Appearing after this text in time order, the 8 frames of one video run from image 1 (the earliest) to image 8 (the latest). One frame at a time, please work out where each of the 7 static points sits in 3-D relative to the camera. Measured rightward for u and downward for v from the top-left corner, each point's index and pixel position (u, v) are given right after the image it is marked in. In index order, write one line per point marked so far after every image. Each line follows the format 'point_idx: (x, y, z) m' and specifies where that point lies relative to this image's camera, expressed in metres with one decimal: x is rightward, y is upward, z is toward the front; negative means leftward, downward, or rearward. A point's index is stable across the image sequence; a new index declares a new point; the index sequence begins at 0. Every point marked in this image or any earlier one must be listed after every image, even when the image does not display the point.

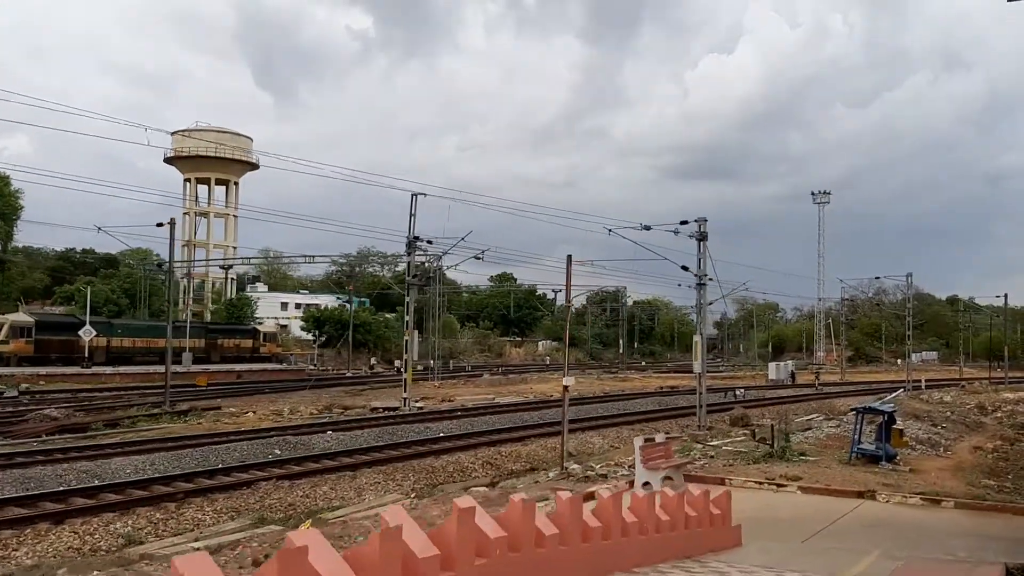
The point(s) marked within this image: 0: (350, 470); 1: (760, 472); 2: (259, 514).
0: (-2.9, -3.2, +16.4) m
1: (+3.8, -2.8, +14.1) m
2: (-3.5, -3.2, +12.8) m
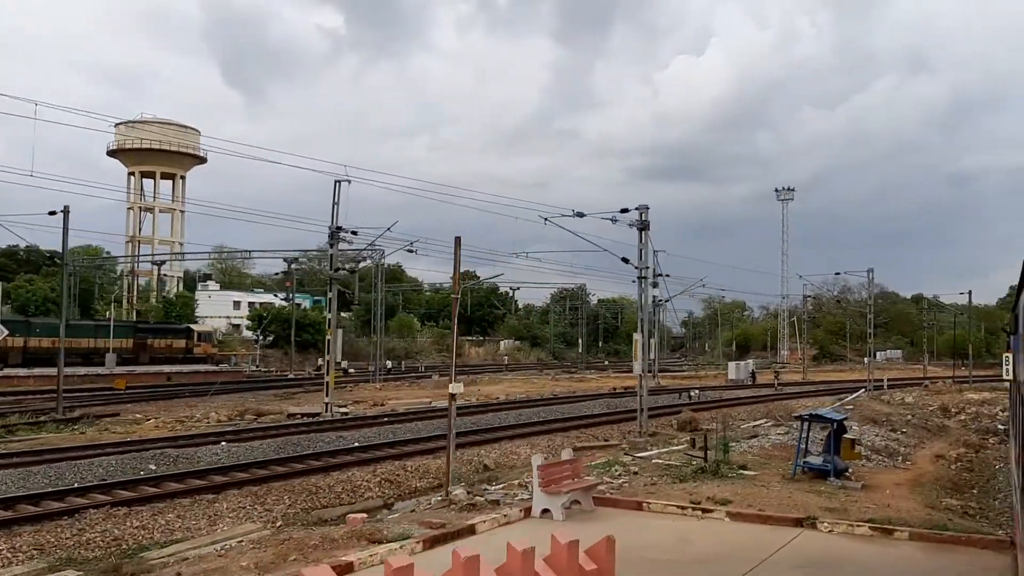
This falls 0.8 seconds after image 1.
0: (-4.5, -3.1, +14.0) m
1: (+2.2, -2.7, +11.9) m
2: (-5.0, -3.0, +10.4) m
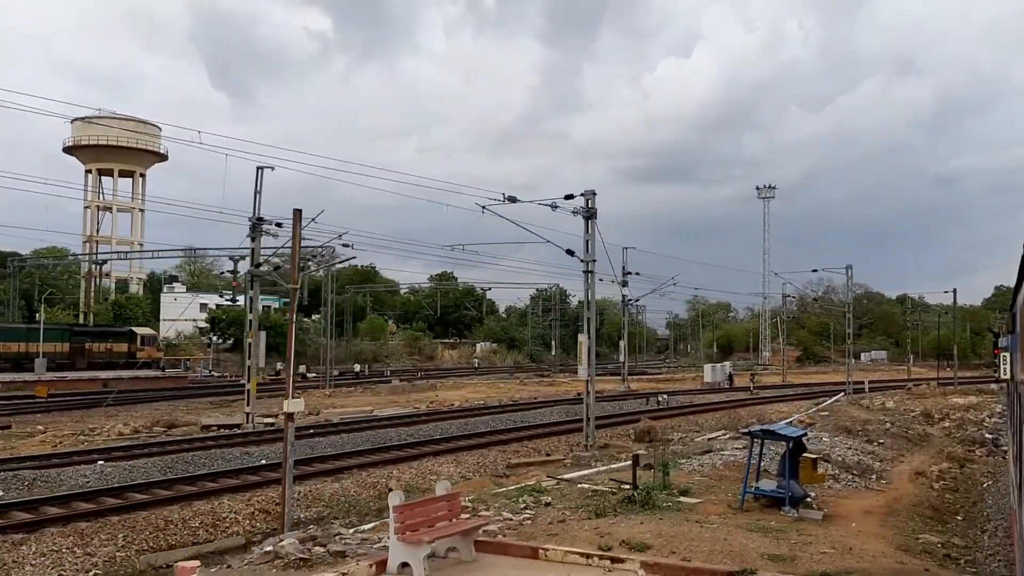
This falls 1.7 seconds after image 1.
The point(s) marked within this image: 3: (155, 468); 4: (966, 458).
0: (-5.9, -3.0, +11.4) m
1: (+0.9, -2.5, +9.5) m
2: (-6.4, -2.9, +7.9) m
3: (-6.7, -3.4, +17.4) m
4: (+9.3, -3.5, +18.8) m
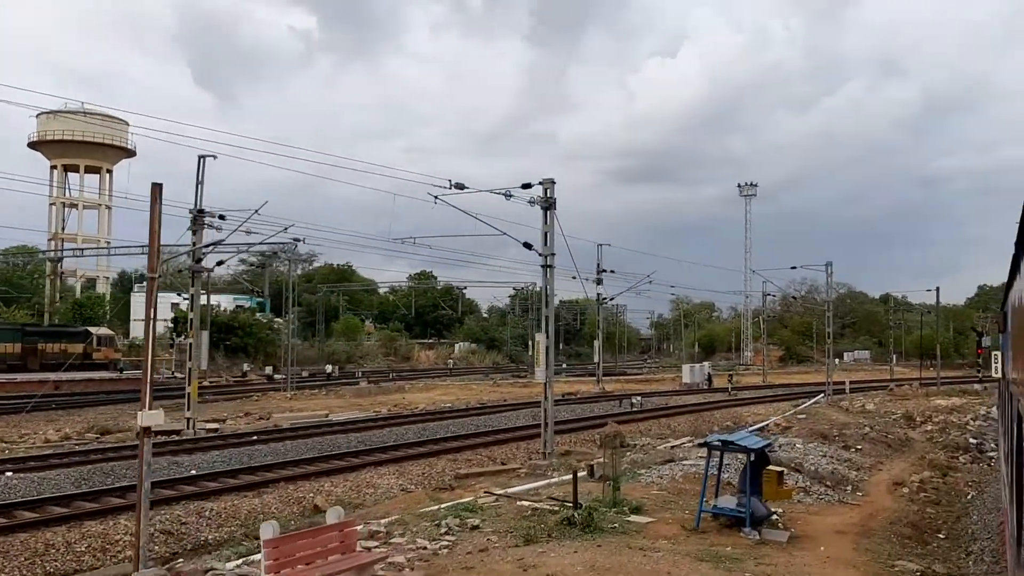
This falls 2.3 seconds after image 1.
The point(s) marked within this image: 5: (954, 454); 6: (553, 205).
0: (-6.8, -2.9, +10.0) m
1: (+0.1, -2.5, +8.1) m
2: (-7.2, -2.8, +6.4) m
3: (-7.7, -3.3, +15.9) m
4: (+8.4, -3.4, +17.5) m
5: (+9.2, -3.4, +19.1) m
6: (+0.8, +1.7, +18.7) m
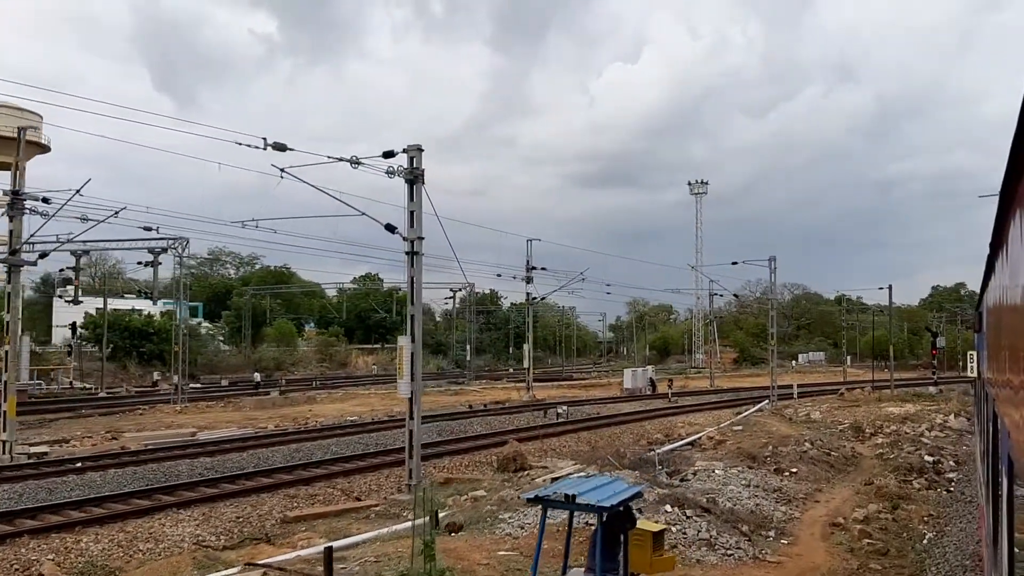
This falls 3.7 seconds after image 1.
0: (-8.7, -2.8, +6.2) m
1: (-1.8, -2.3, +4.6) m
2: (-9.0, -2.7, +2.6) m
3: (-9.9, -3.2, +12.0) m
4: (+6.1, -3.2, +14.3) m
5: (+6.8, -3.3, +15.9) m
6: (-1.5, +1.8, +15.2) m
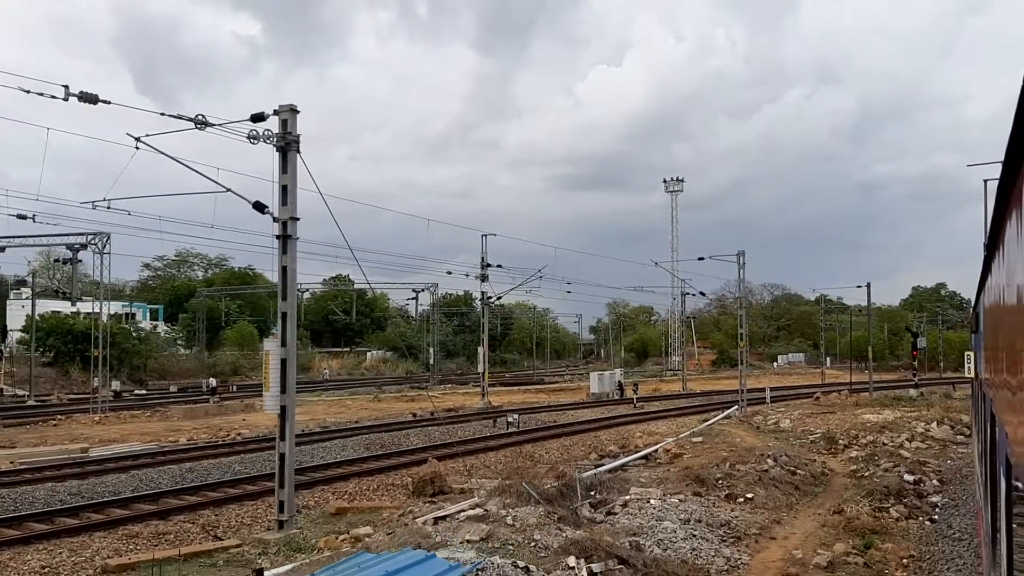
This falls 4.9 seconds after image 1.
0: (-10.0, -2.7, +3.4) m
1: (-3.0, -2.2, +1.9) m
2: (-10.2, -2.6, -0.2) m
3: (-11.2, -3.1, +9.3) m
4: (+4.7, -3.1, +11.9) m
5: (+5.4, -3.1, +13.4) m
6: (-2.9, +1.9, +12.6) m
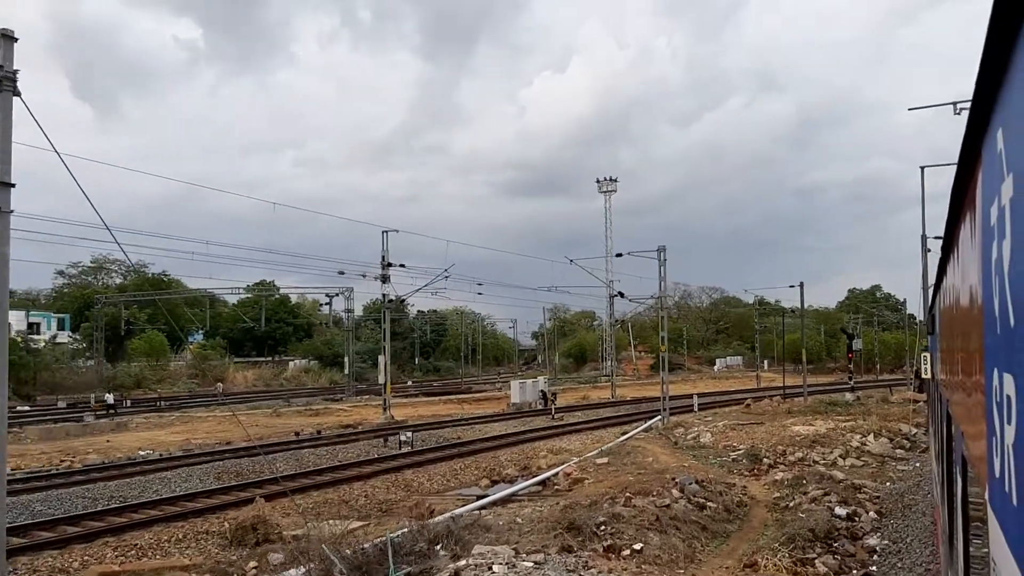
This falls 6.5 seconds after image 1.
0: (-11.4, -2.6, -0.4) m
1: (-4.4, -2.0, -1.4) m
2: (-11.4, -2.5, -4.0) m
3: (-13.0, -3.1, +5.4) m
4: (+2.8, -2.9, +8.9) m
5: (+3.4, -3.0, +10.5) m
6: (-4.9, +2.0, +9.2) m
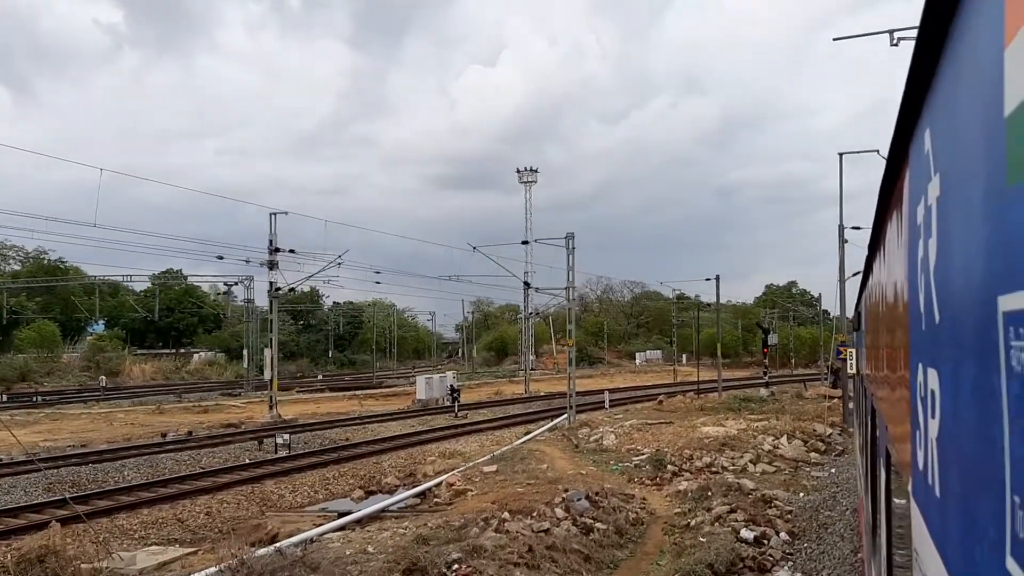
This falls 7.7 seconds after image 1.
0: (-12.0, -2.4, -3.4) m
1: (-5.0, -1.9, -3.9) m
2: (-11.7, -2.3, -7.0) m
3: (-14.1, -2.8, +2.3) m
4: (+1.3, -2.8, +7.0) m
5: (+1.8, -2.8, +8.7) m
6: (-6.3, +2.2, +6.7) m
